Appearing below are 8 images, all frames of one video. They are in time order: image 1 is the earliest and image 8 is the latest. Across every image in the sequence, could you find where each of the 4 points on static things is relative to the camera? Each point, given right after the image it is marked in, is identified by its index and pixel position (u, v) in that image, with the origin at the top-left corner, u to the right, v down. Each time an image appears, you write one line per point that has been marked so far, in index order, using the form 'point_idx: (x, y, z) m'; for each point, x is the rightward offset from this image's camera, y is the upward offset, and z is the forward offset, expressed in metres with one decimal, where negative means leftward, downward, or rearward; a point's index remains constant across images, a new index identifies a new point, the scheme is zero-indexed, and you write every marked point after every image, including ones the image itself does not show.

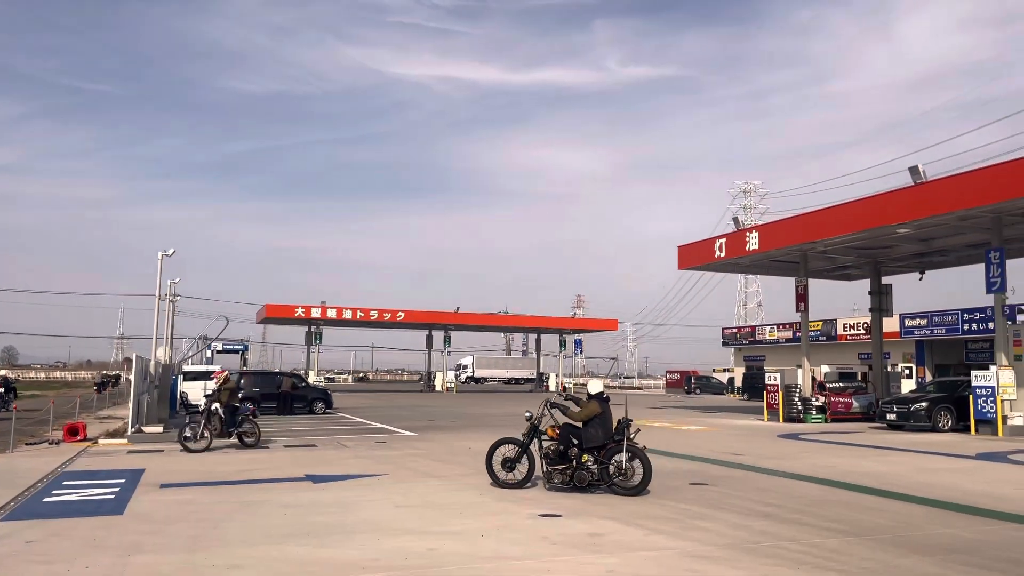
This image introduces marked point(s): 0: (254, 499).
0: (-3.1, -2.5, +9.8) m
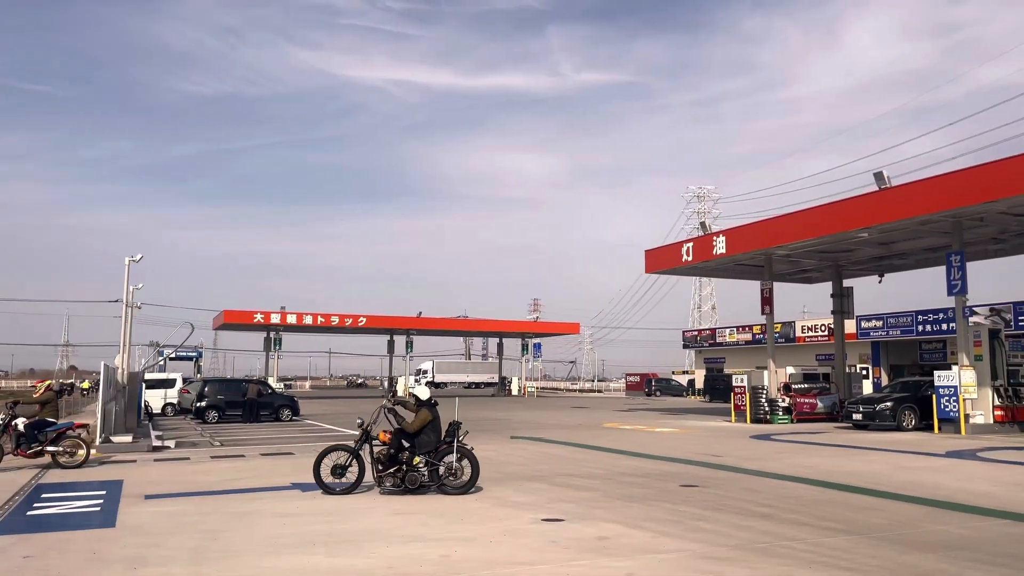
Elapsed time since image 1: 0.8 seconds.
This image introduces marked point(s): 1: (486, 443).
0: (-3.1, -2.6, +9.7) m
1: (-0.6, -3.7, +19.4) m
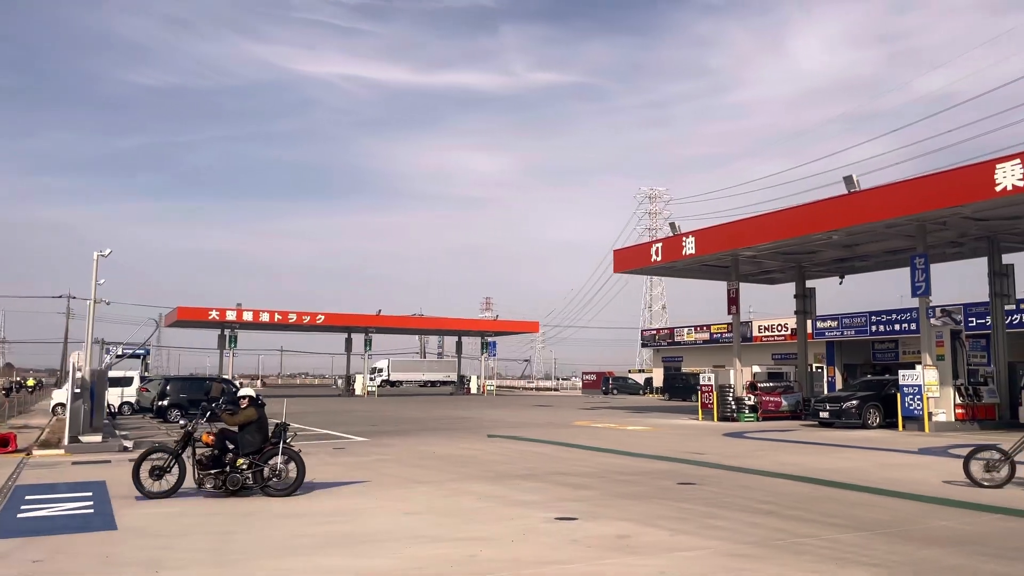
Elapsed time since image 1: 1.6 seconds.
0: (-3.1, -2.6, +9.5) m
1: (-1.1, -3.7, +19.4) m
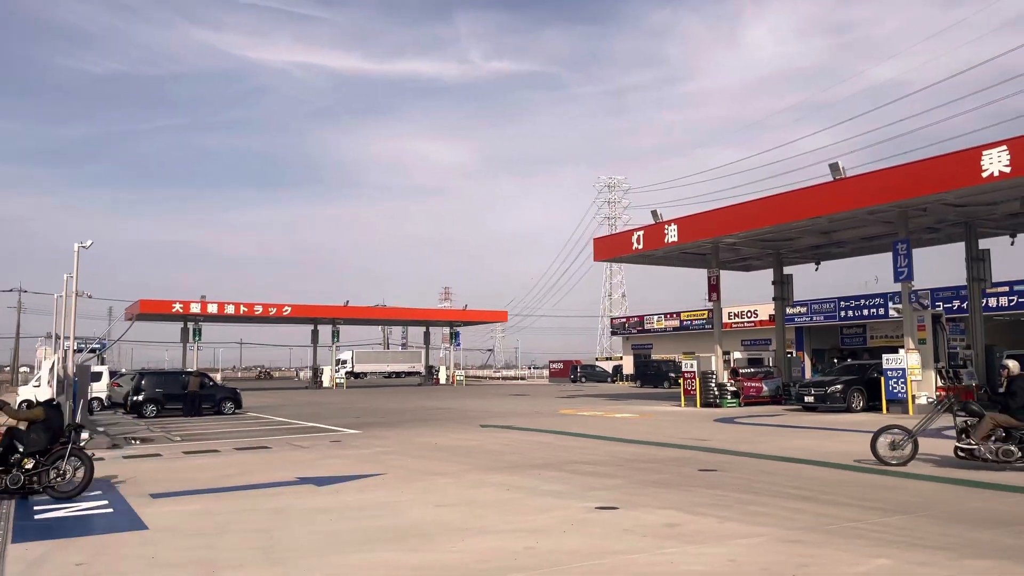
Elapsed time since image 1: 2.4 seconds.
0: (-2.7, -2.5, +9.3) m
1: (-1.2, -3.4, +19.2) m
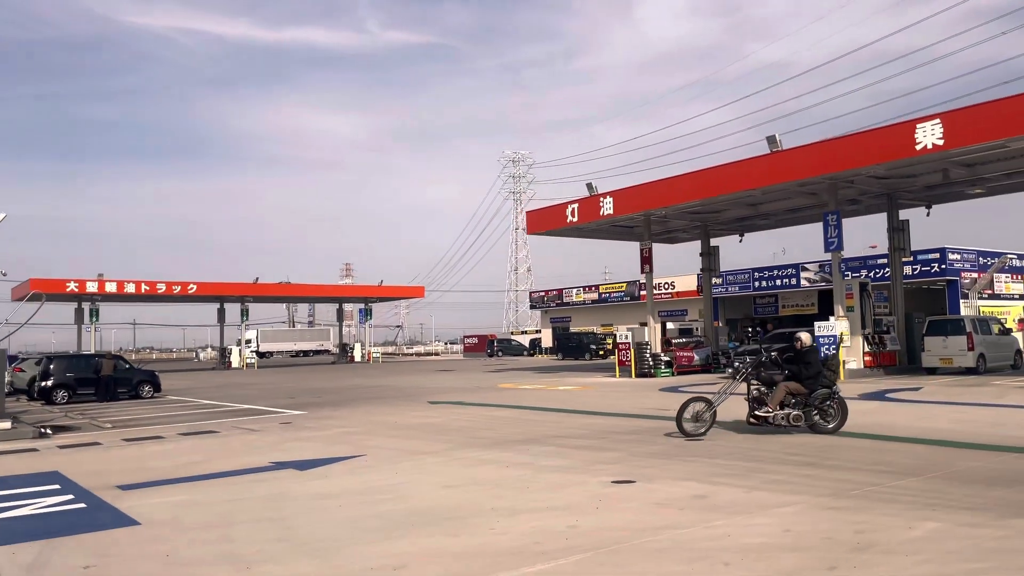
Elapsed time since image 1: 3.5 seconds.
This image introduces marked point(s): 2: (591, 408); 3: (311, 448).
0: (-2.6, -2.2, +8.7) m
1: (-2.3, -2.8, +18.8) m
2: (+1.8, -2.7, +18.5) m
3: (-3.1, -2.4, +12.4) m
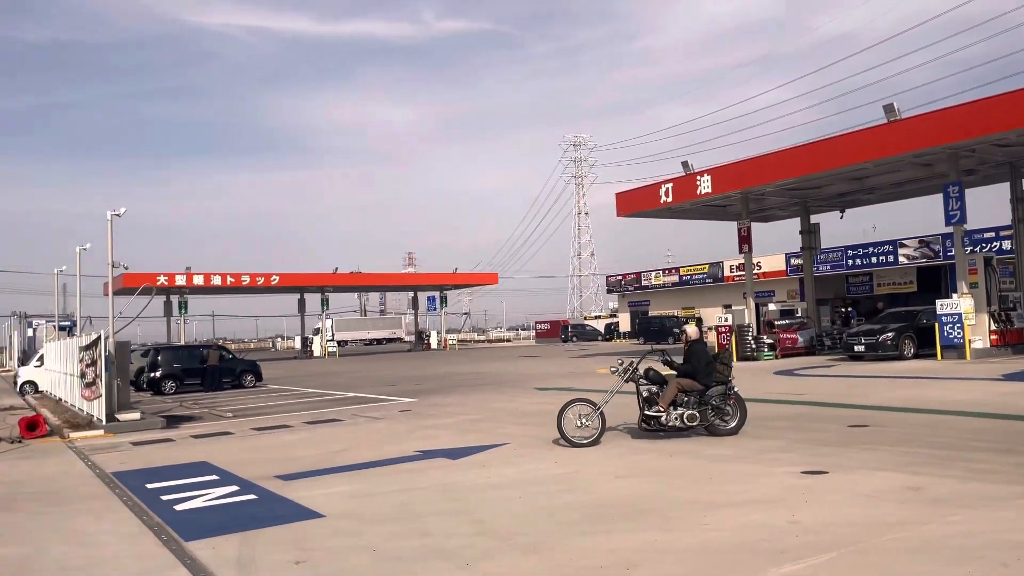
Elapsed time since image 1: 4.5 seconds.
0: (-0.8, -2.0, +8.4) m
1: (+0.3, -2.4, +18.5) m
2: (+4.3, -2.3, +17.9) m
3: (-1.0, -2.2, +12.2) m
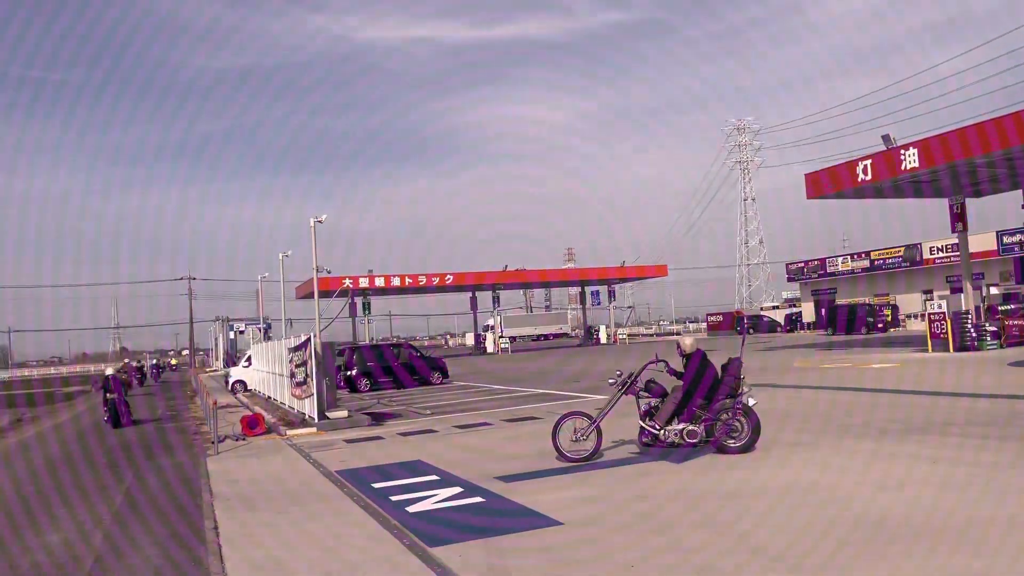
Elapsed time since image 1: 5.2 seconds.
0: (+1.5, -1.9, +7.9) m
1: (+4.6, -2.2, +17.5) m
2: (+8.4, -2.0, +16.1) m
3: (+2.1, -2.1, +11.6) m
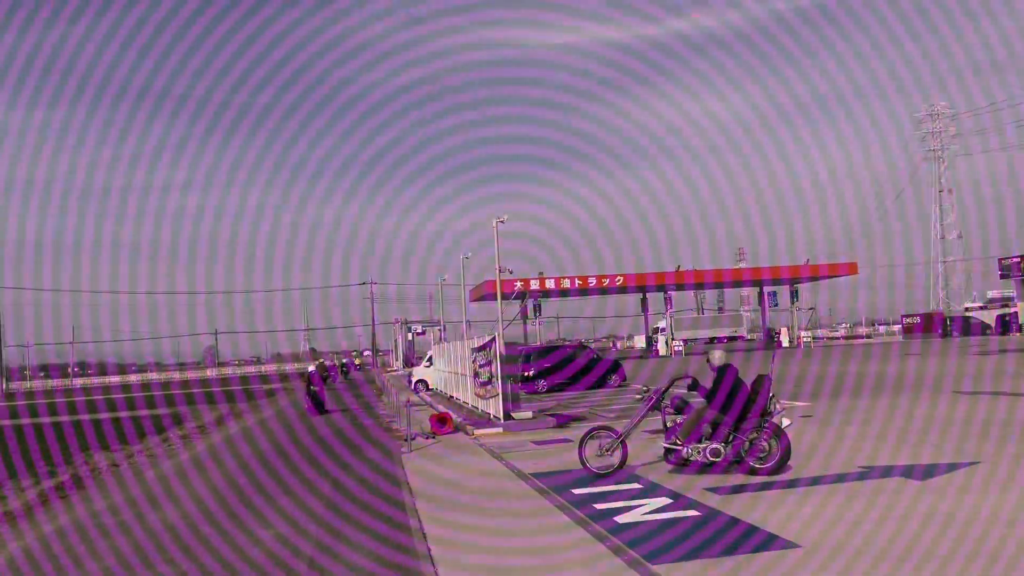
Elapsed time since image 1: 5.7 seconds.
0: (+3.4, -1.9, +6.8) m
1: (+8.4, -2.1, +15.6) m
2: (+11.9, -1.8, +13.4) m
3: (+4.8, -2.0, +10.4) m
